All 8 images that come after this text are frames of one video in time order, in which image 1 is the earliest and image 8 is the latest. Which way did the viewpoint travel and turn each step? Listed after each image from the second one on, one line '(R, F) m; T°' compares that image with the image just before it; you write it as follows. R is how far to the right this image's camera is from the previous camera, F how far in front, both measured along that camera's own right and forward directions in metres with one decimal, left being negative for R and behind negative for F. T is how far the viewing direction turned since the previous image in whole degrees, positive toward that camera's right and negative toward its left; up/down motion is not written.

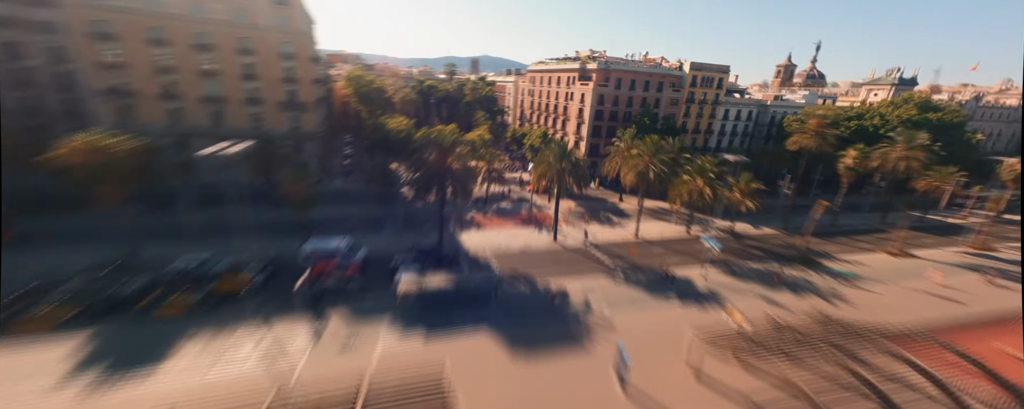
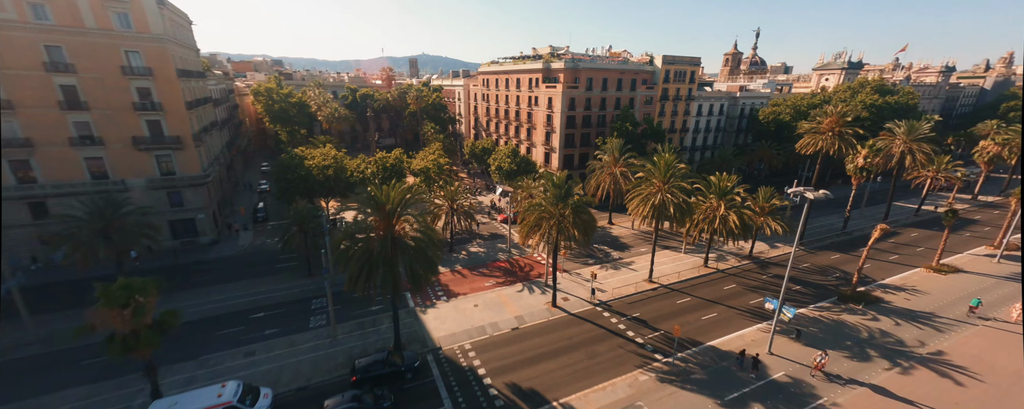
(-2.0, +12.6) m; +7°
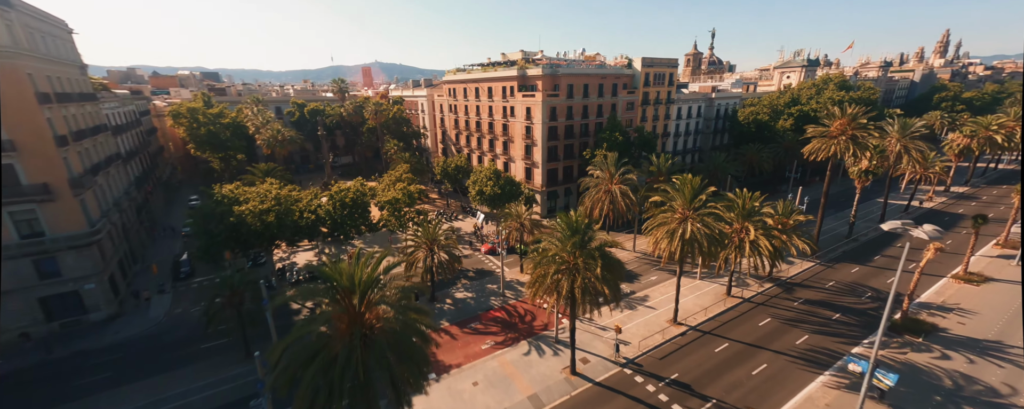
(-2.3, +7.3) m; +5°
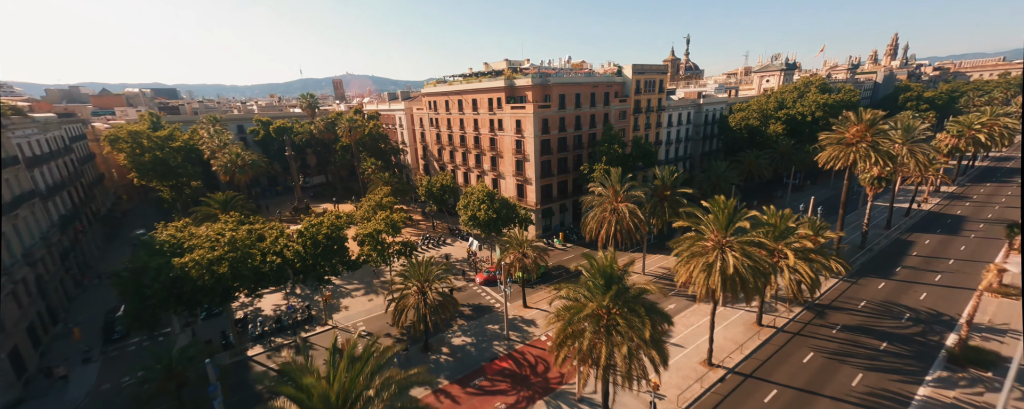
(-1.7, +4.9) m; +3°
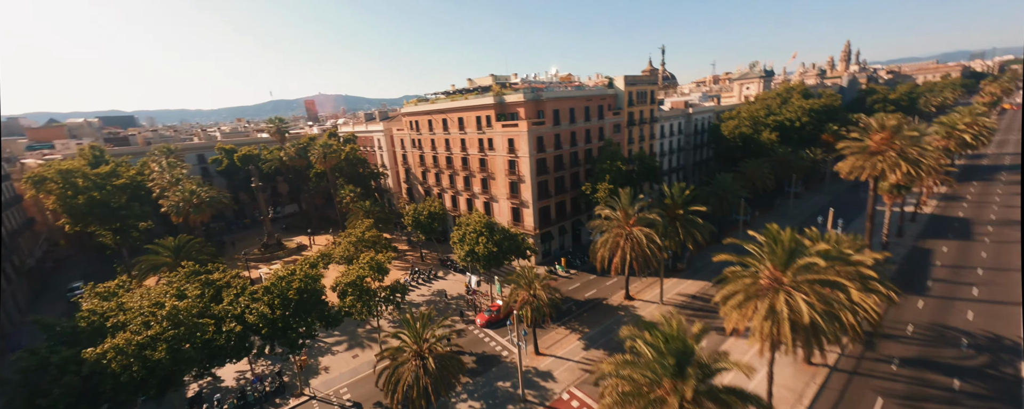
(-1.8, +4.9) m; +3°
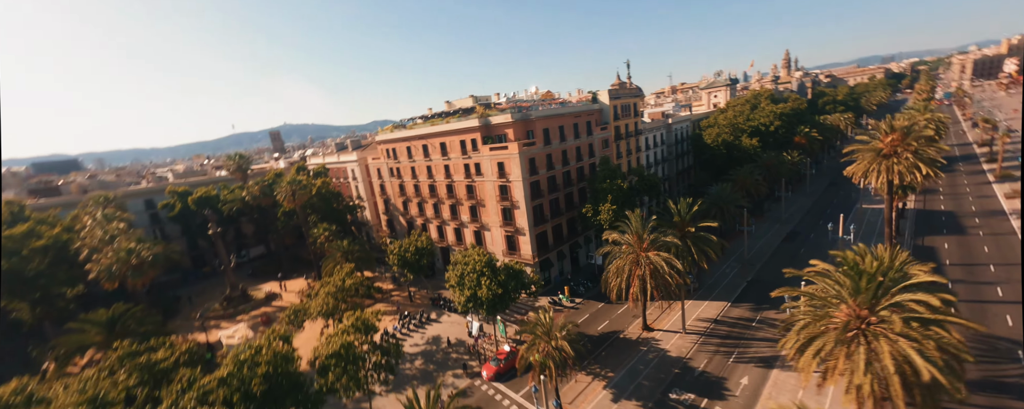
(-2.0, +4.4) m; +3°
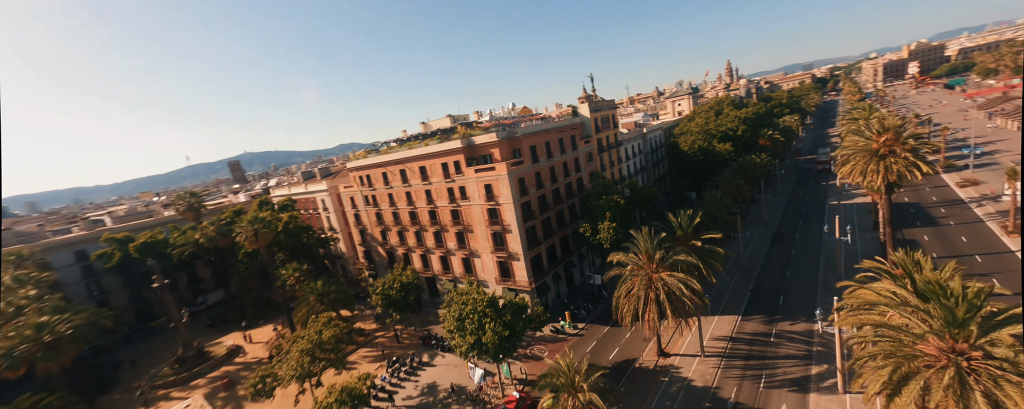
(-1.8, +3.7) m; +4°
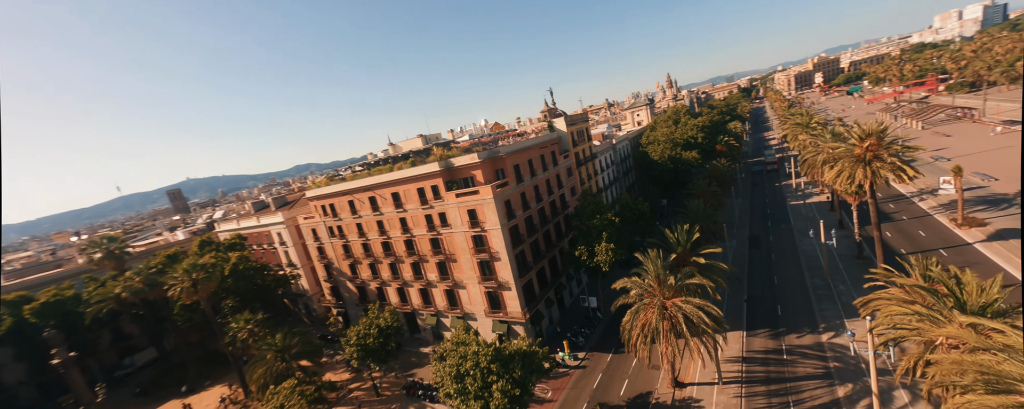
(-2.2, +4.2) m; +5°
